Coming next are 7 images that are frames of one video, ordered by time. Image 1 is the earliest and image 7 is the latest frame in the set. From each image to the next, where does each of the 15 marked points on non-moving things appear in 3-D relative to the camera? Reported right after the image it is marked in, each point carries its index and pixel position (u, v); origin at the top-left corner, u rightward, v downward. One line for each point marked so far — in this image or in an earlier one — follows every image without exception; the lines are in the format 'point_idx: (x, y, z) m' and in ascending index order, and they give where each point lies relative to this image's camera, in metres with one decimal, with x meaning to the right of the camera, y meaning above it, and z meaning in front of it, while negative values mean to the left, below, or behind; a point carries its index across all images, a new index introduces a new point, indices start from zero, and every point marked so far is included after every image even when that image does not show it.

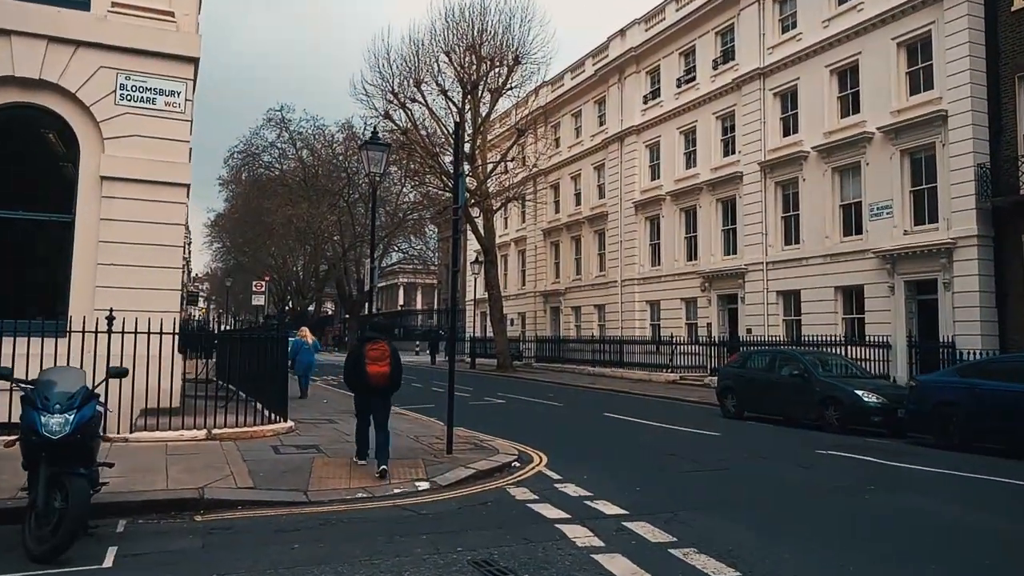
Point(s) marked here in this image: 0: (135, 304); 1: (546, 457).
0: (-6.4, -0.3, +12.5) m
1: (+0.5, -2.5, +10.9) m
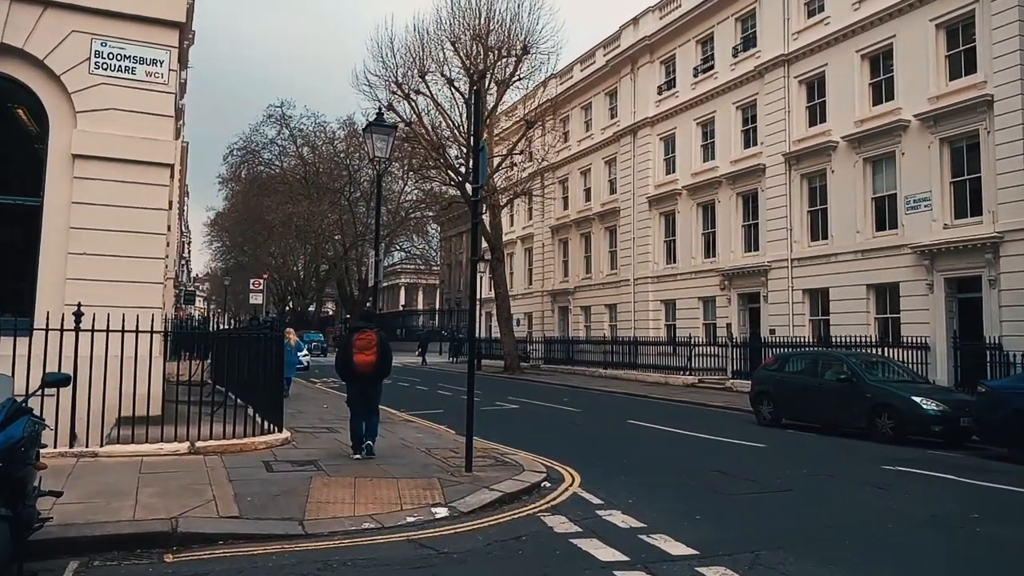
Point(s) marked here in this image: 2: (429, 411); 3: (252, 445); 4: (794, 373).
0: (-6.0, -0.2, +11.1) m
1: (+0.9, -2.4, +9.5) m
2: (-2.1, -3.2, +19.1) m
3: (-3.6, -2.2, +10.2) m
4: (+6.1, -1.9, +15.9) m
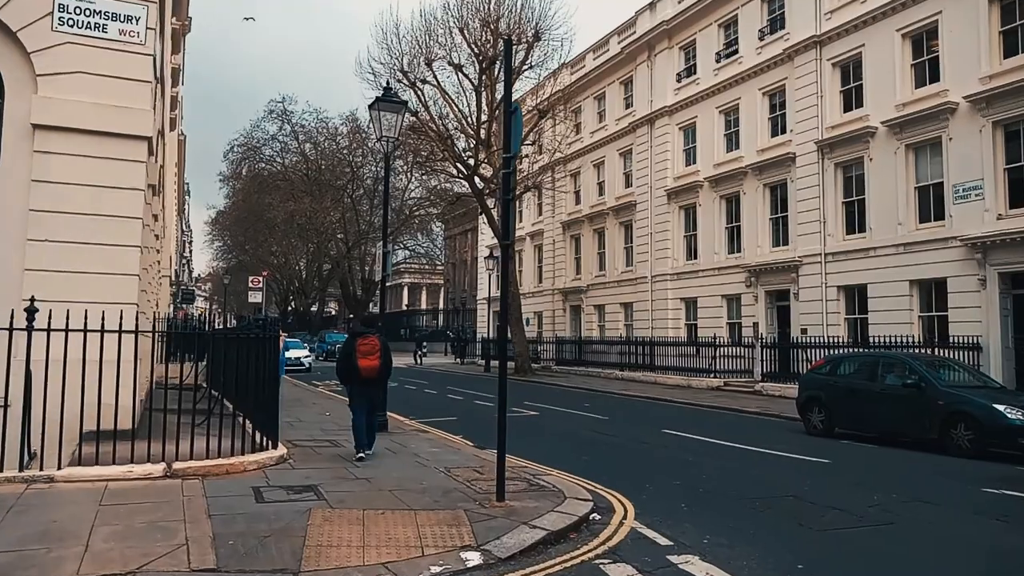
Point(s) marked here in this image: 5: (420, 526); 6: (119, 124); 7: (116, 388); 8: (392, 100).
0: (-5.6, -0.1, +9.5) m
1: (+1.3, -2.3, +7.9) m
2: (-1.7, -3.1, +17.5) m
3: (-3.2, -2.1, +8.6) m
4: (+6.5, -1.8, +14.3) m
5: (-0.8, -2.1, +6.7) m
6: (-5.2, +2.2, +9.8) m
7: (-5.4, -1.4, +10.1) m
8: (-2.3, +3.6, +14.0) m
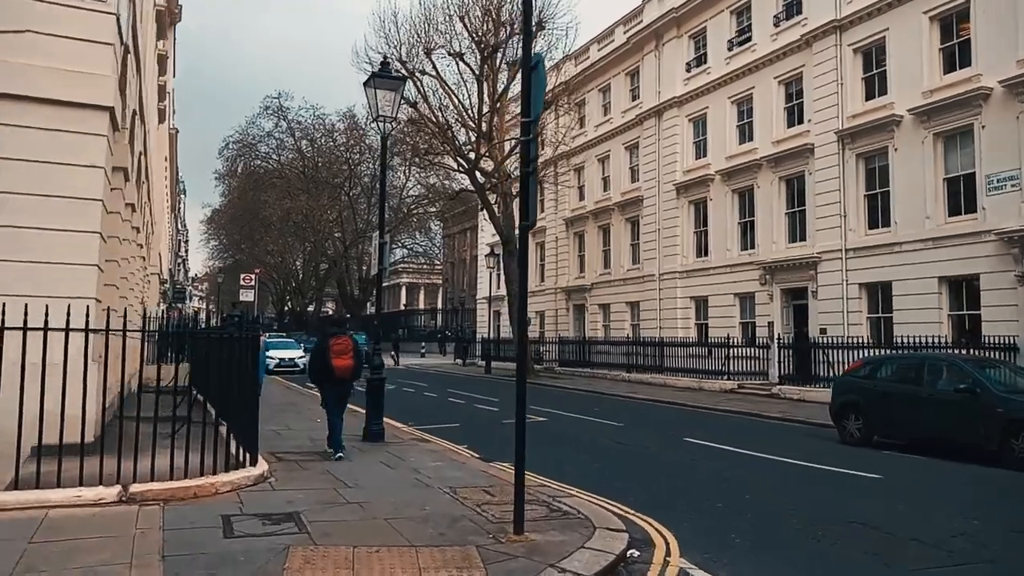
0: (-5.5, 0.0, +8.3) m
1: (+1.4, -2.2, +6.6) m
2: (-1.5, -3.0, +16.2) m
3: (-3.0, -2.0, +7.4) m
4: (+6.7, -1.7, +13.1) m
5: (-0.7, -2.0, +5.4) m
6: (-5.0, +2.3, +8.6) m
7: (-5.2, -1.3, +8.8) m
8: (-2.1, +3.7, +12.8) m
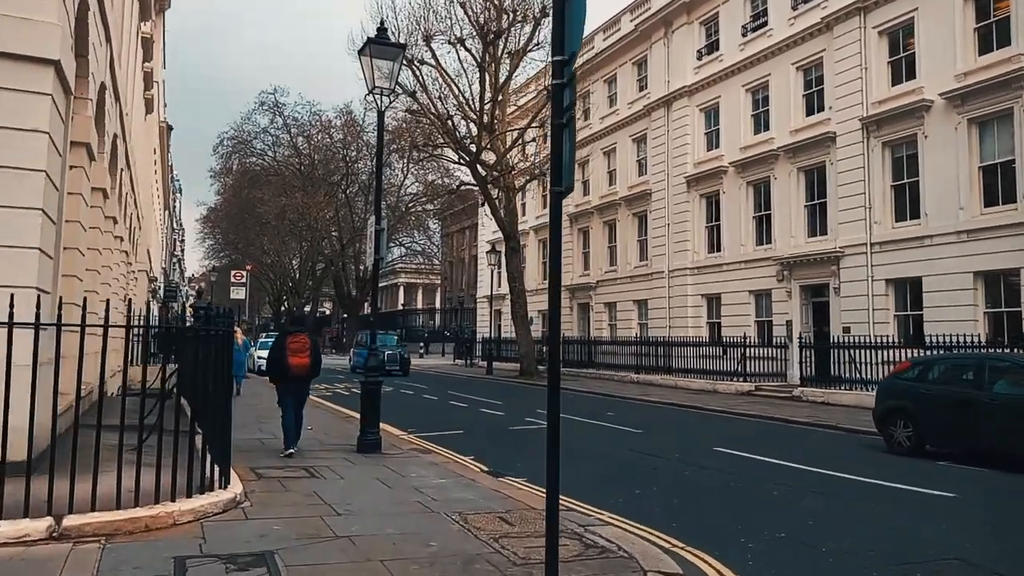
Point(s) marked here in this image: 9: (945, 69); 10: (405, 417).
0: (-5.3, +0.1, +6.9) m
1: (+1.6, -2.1, +5.3) m
2: (-1.4, -2.9, +14.9) m
3: (-2.8, -1.9, +6.0) m
4: (+6.9, -1.6, +11.8) m
5: (-0.4, -1.9, +4.1) m
6: (-4.8, +2.4, +7.2) m
7: (-5.0, -1.1, +7.4) m
8: (-1.9, +3.8, +11.5) m
9: (+11.6, +5.9, +19.8) m
10: (-2.5, -3.0, +17.5) m
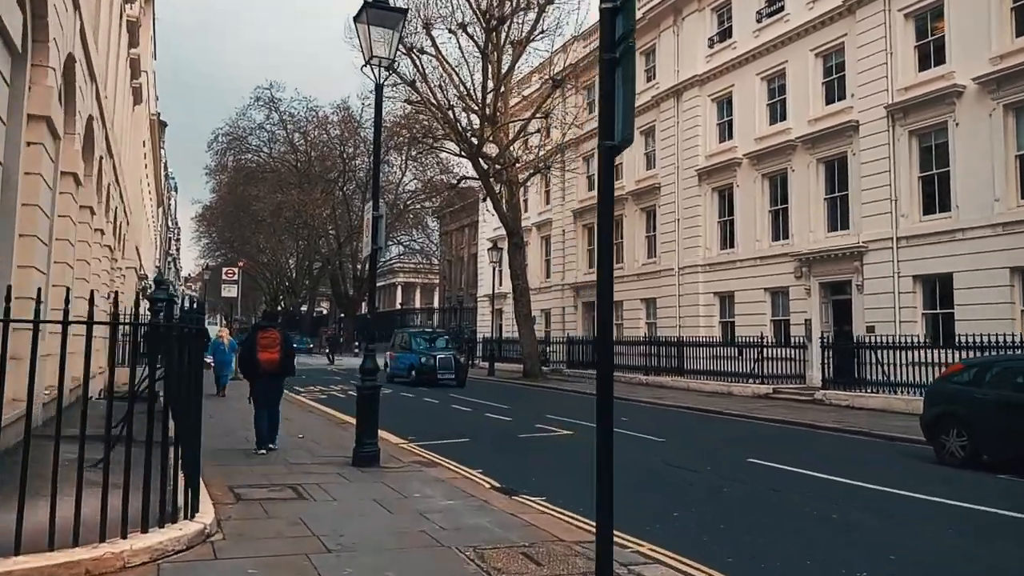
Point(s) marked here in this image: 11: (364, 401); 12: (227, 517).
0: (-5.1, +0.2, +5.8) m
1: (+1.8, -2.0, +4.1) m
2: (-1.2, -2.8, +13.7) m
3: (-2.6, -1.8, +4.9) m
4: (+7.0, -1.5, +10.6) m
5: (-0.2, -1.8, +2.9) m
6: (-4.6, +2.5, +6.0) m
7: (-4.8, -1.1, +6.3) m
8: (-1.7, +3.9, +10.3) m
9: (+11.7, +5.9, +18.7) m
10: (-2.3, -2.9, +16.3) m
11: (-1.9, -1.4, +9.4) m
12: (-2.5, -2.0, +6.5) m
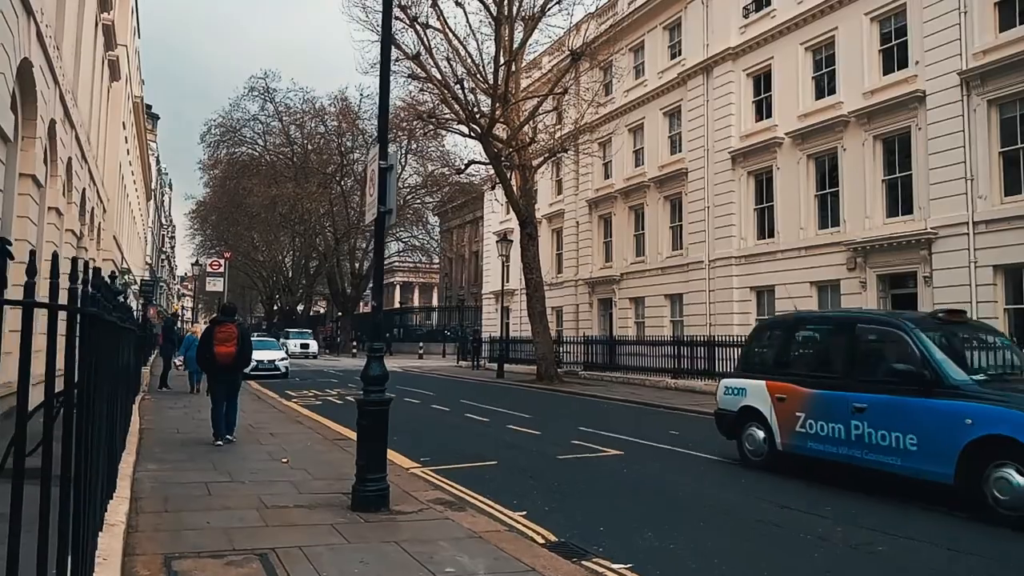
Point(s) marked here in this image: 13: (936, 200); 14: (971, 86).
0: (-4.5, +0.4, +3.1) m
1: (+2.4, -1.8, +1.6) m
2: (-0.7, -2.6, +11.1) m
3: (-2.0, -1.6, +2.3) m
4: (+7.6, -1.3, +8.1) m
5: (+0.3, -1.6, +0.3) m
6: (-4.1, +2.7, +3.4) m
7: (-4.3, -0.8, +3.6) m
8: (-1.2, +4.1, +7.7) m
9: (+12.3, +6.1, +16.1) m
10: (-1.8, -2.7, +13.7) m
11: (-1.3, -1.2, +6.8) m
12: (-1.9, -1.8, +3.8) m
13: (+10.7, +2.2, +18.8) m
14: (+11.2, +4.9, +18.1) m
